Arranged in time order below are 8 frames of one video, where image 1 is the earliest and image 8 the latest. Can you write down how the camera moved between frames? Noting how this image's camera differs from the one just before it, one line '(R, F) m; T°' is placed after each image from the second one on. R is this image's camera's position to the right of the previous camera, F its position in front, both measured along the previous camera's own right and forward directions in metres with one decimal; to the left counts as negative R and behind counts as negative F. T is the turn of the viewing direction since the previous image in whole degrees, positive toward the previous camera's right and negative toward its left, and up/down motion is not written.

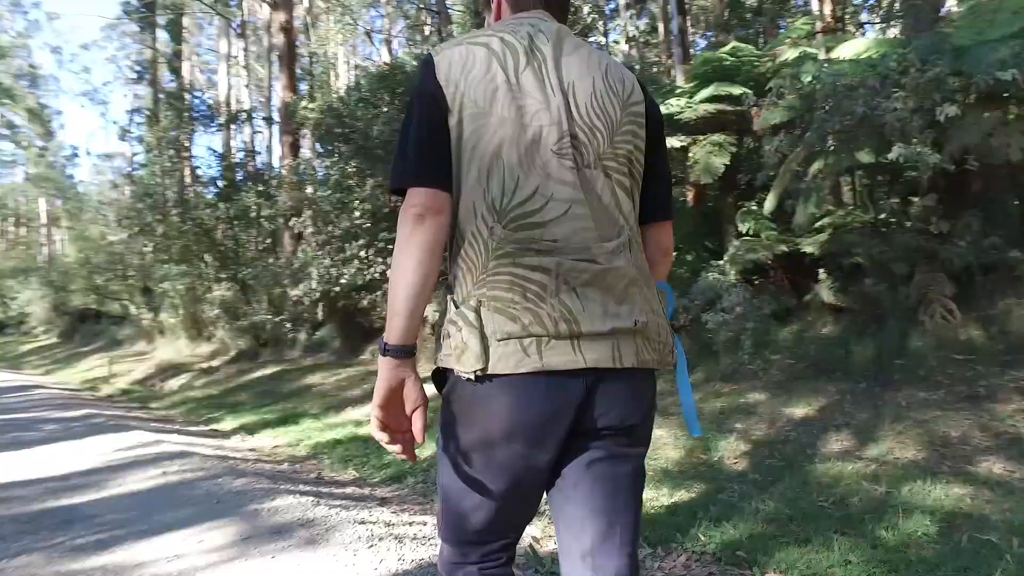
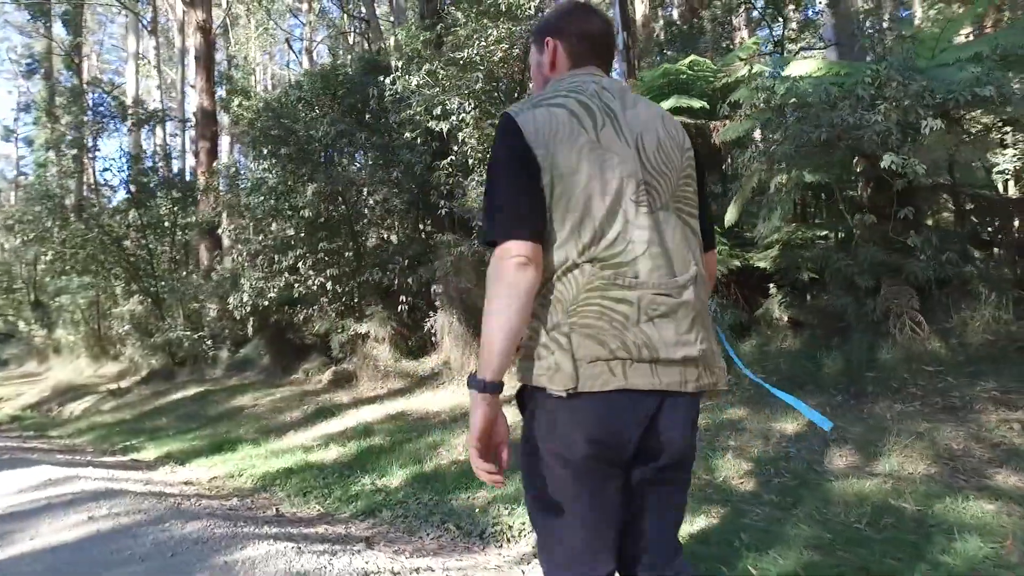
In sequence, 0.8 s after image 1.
(-0.5, +0.4) m; +7°
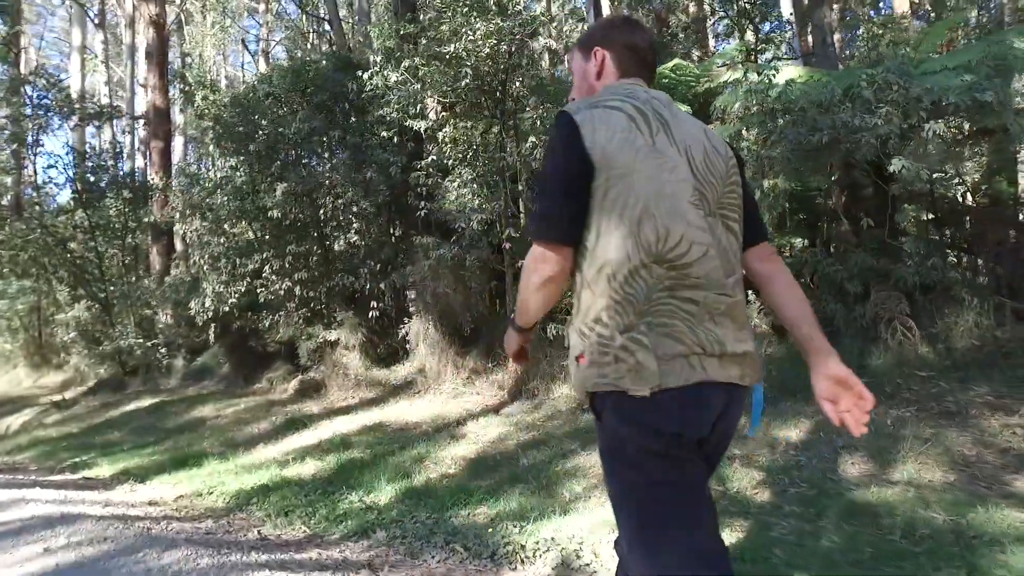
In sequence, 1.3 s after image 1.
(-0.3, +0.3) m; +4°
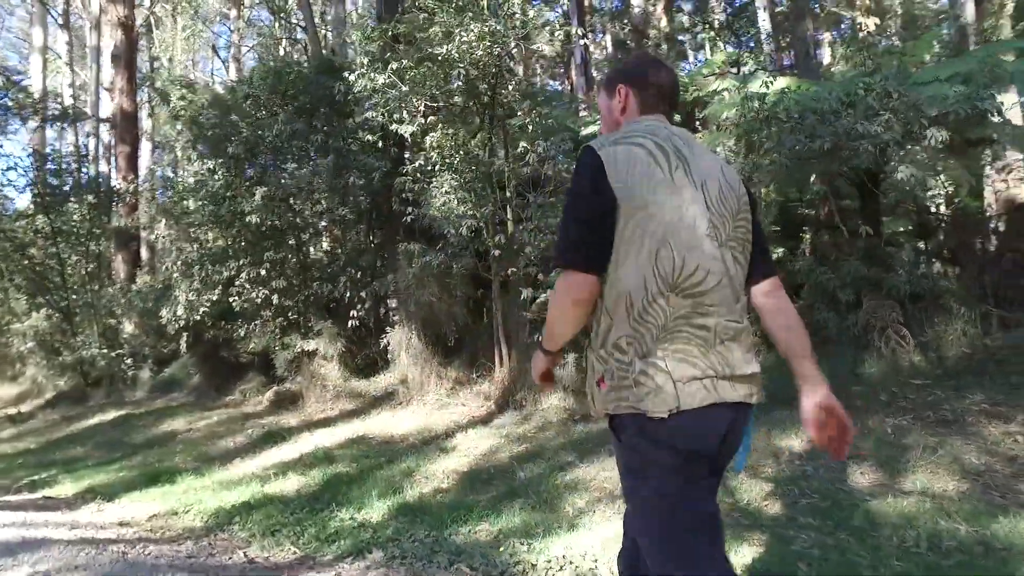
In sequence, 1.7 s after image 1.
(-0.2, +0.2) m; +3°
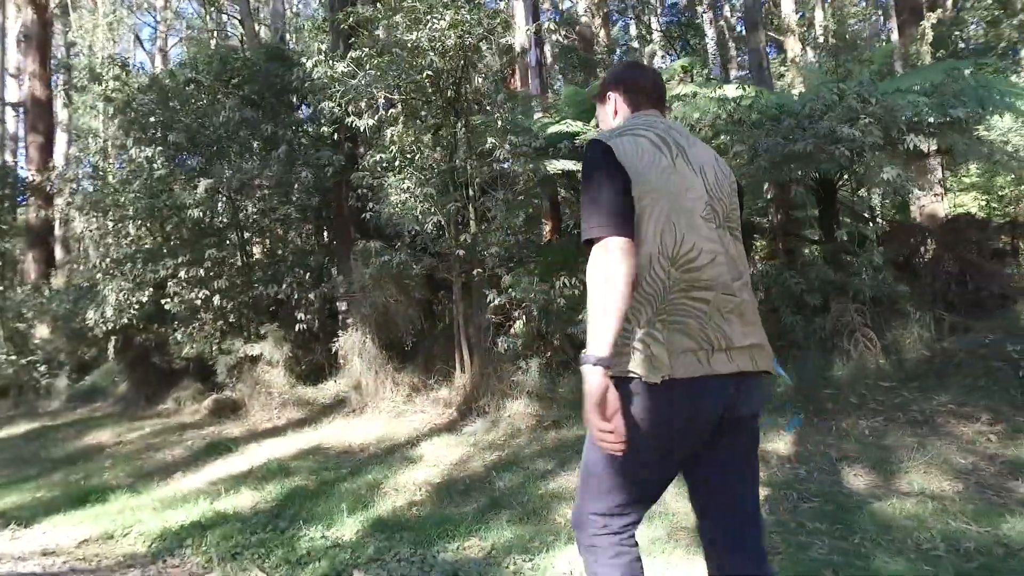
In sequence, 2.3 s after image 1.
(-0.4, +0.3) m; +6°
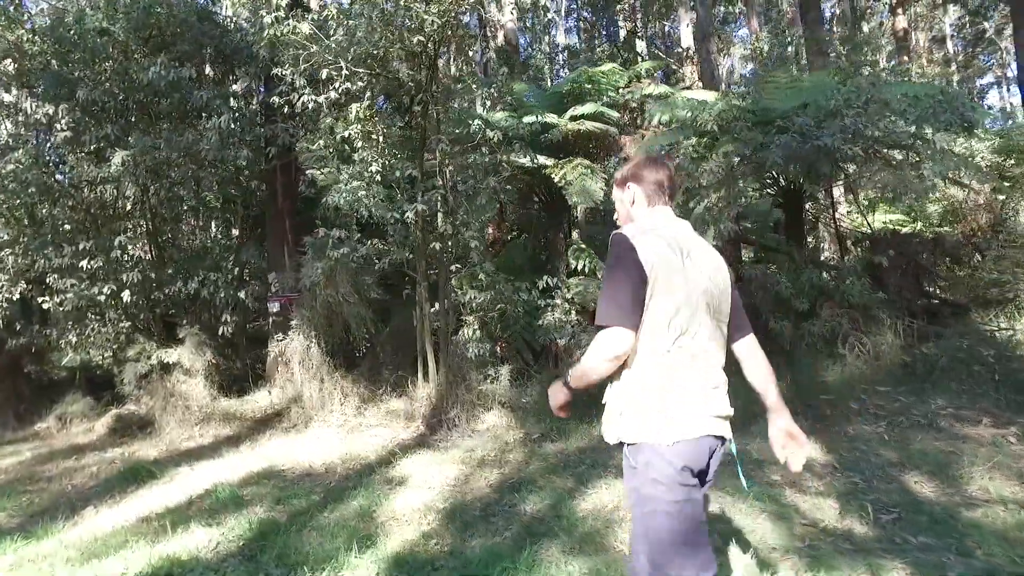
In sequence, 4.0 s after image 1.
(-1.0, +0.7) m; +10°
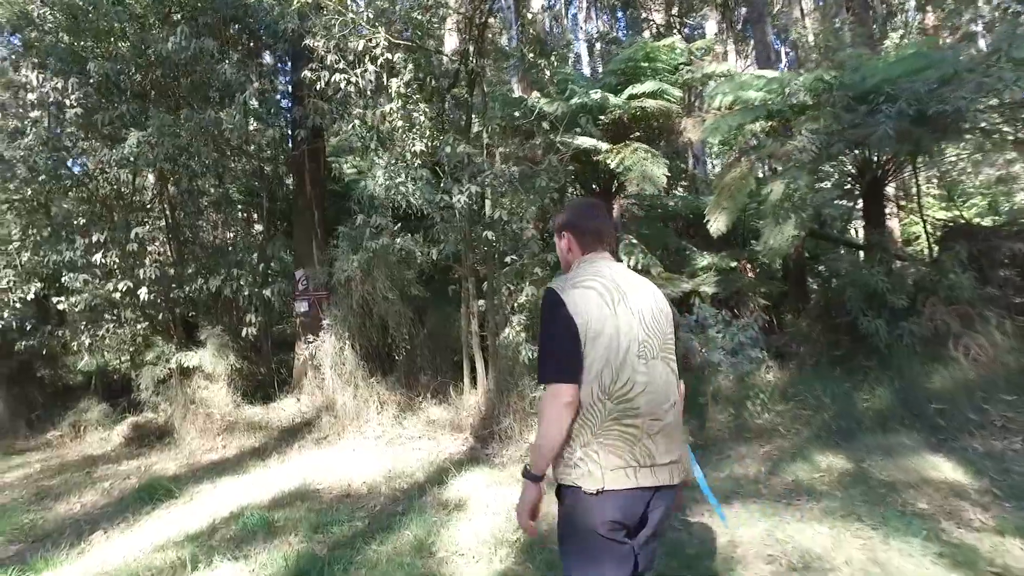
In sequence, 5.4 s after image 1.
(-0.4, +0.7) m; -1°
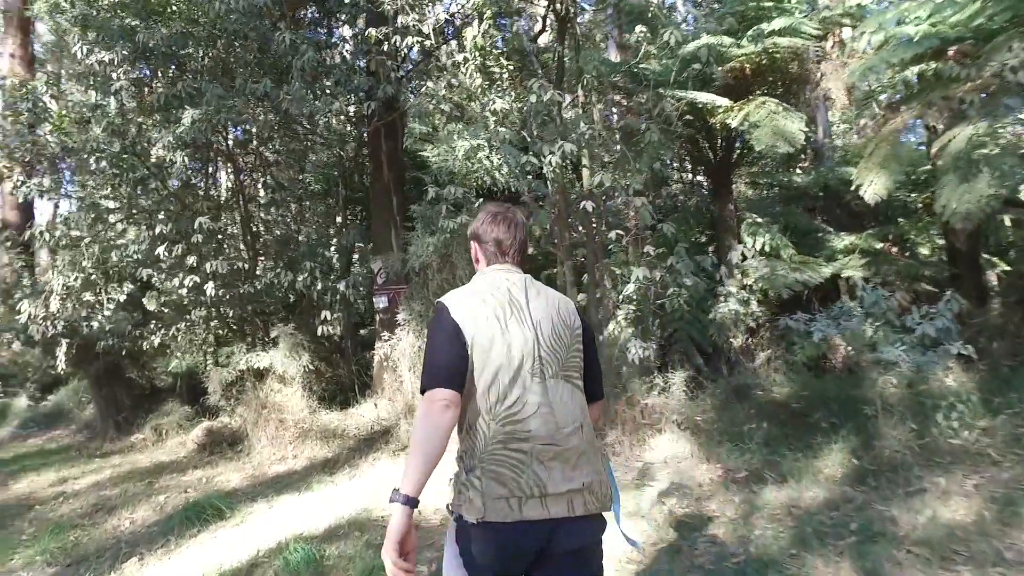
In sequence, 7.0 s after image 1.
(0.0, +1.1) m; -9°
